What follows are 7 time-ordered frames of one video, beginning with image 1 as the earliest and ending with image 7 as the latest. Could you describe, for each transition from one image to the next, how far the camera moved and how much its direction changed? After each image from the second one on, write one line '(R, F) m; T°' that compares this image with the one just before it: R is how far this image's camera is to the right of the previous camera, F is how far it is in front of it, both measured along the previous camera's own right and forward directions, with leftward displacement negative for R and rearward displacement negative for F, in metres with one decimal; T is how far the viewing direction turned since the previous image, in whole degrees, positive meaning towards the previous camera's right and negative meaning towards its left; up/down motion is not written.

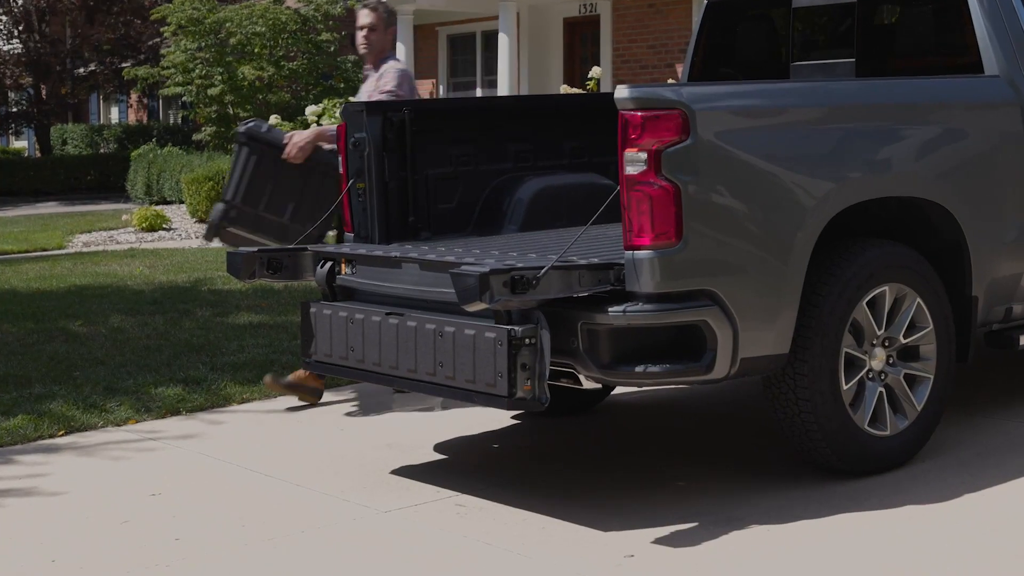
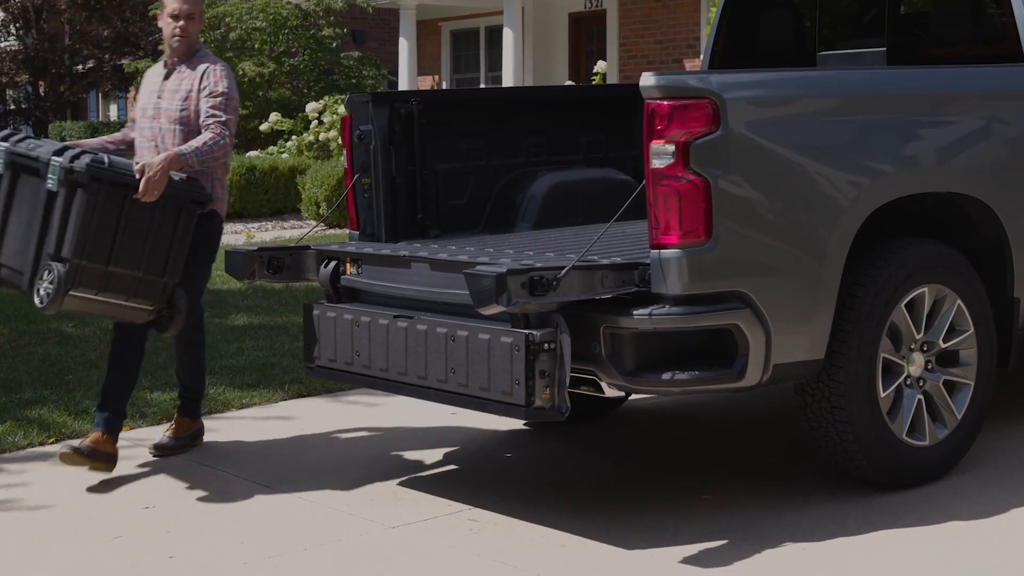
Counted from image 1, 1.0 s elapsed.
(-0.1, +0.3) m; 0°
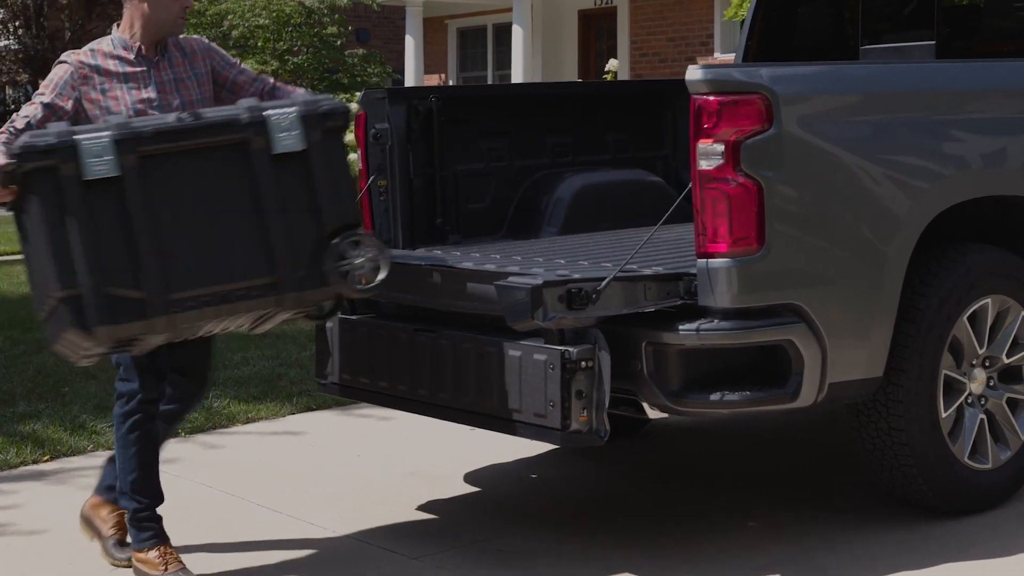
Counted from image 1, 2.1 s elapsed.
(-0.1, +0.4) m; 0°
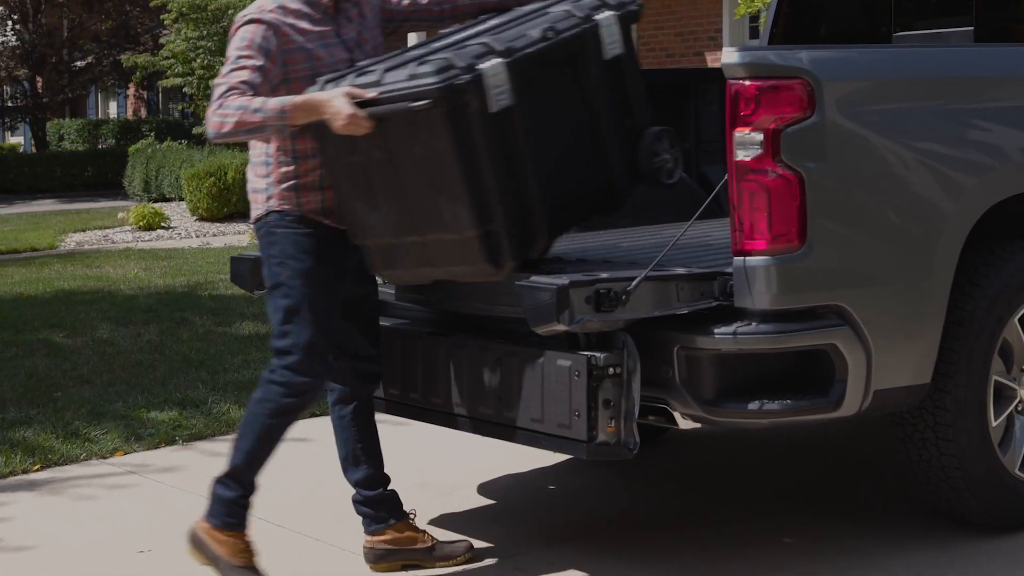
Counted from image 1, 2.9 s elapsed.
(-0.1, +0.3) m; 0°
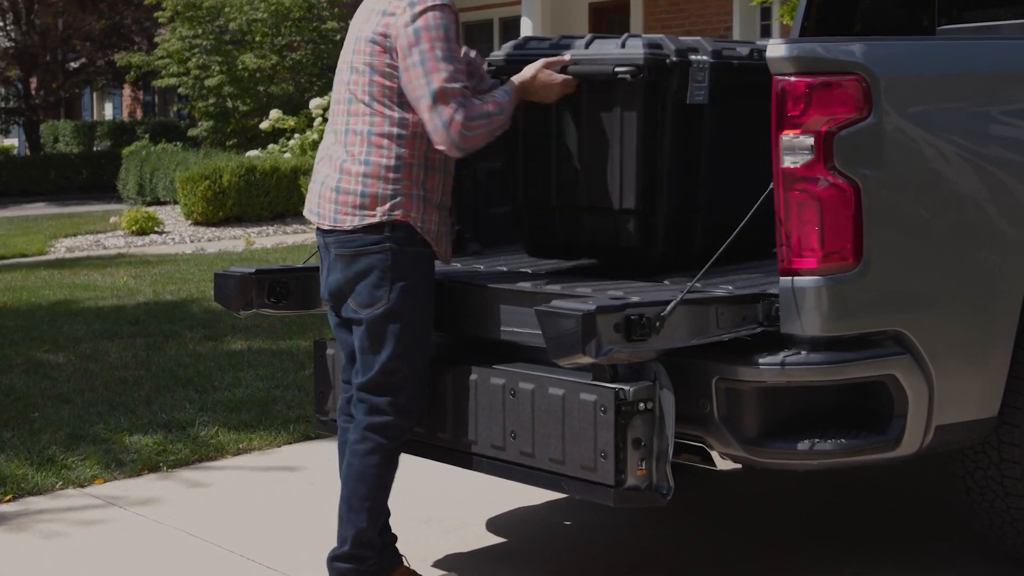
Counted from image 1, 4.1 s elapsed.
(0.0, +0.4) m; 0°
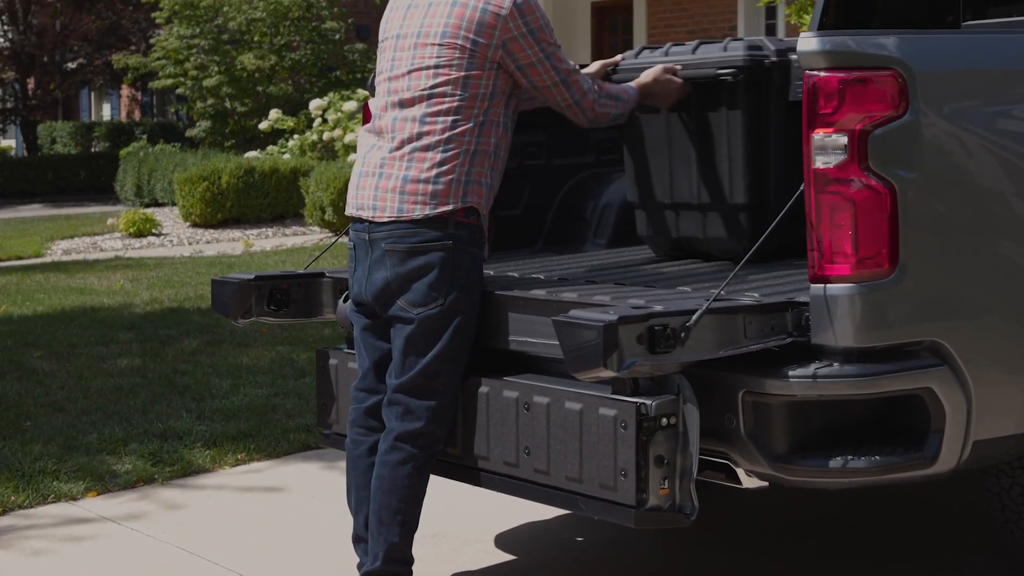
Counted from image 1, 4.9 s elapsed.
(0.0, +0.2) m; 0°
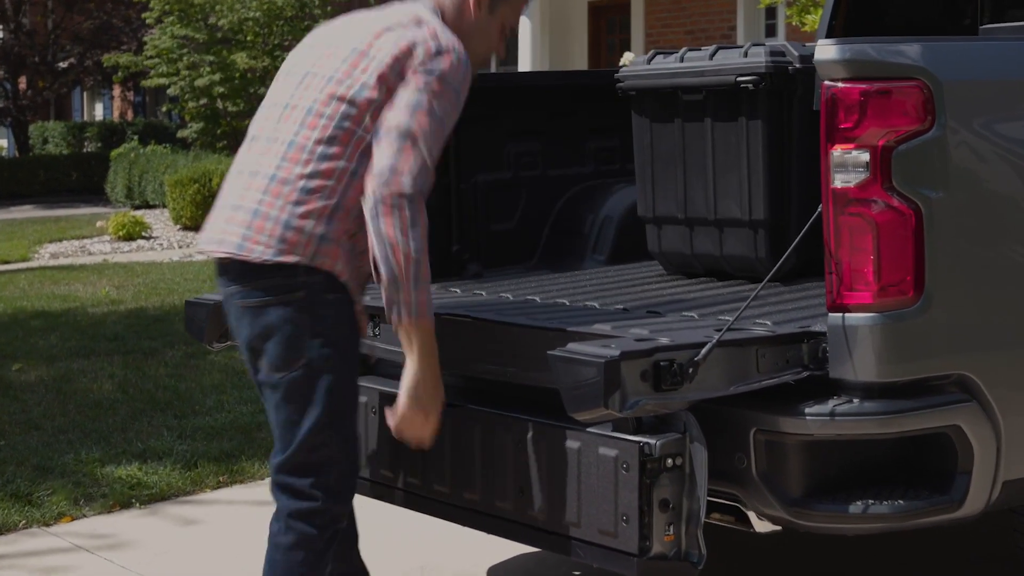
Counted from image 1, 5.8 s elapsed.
(0.0, +0.2) m; 0°
